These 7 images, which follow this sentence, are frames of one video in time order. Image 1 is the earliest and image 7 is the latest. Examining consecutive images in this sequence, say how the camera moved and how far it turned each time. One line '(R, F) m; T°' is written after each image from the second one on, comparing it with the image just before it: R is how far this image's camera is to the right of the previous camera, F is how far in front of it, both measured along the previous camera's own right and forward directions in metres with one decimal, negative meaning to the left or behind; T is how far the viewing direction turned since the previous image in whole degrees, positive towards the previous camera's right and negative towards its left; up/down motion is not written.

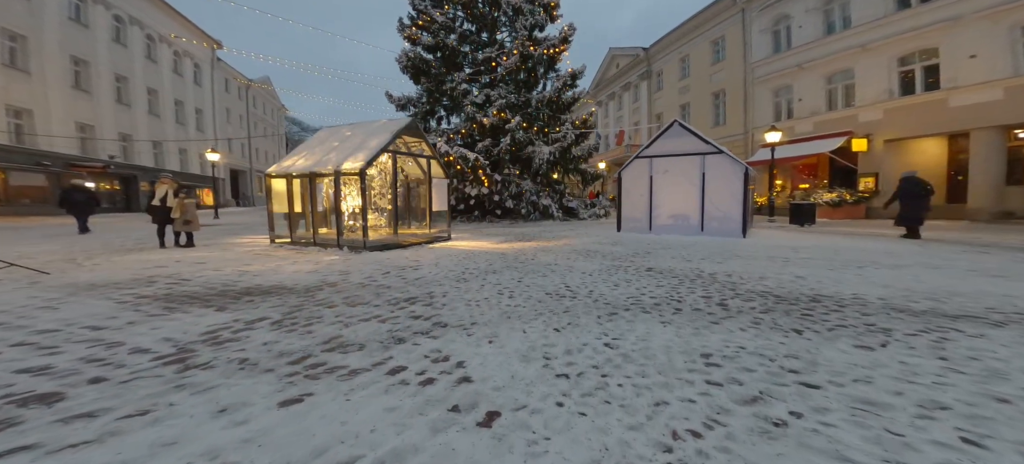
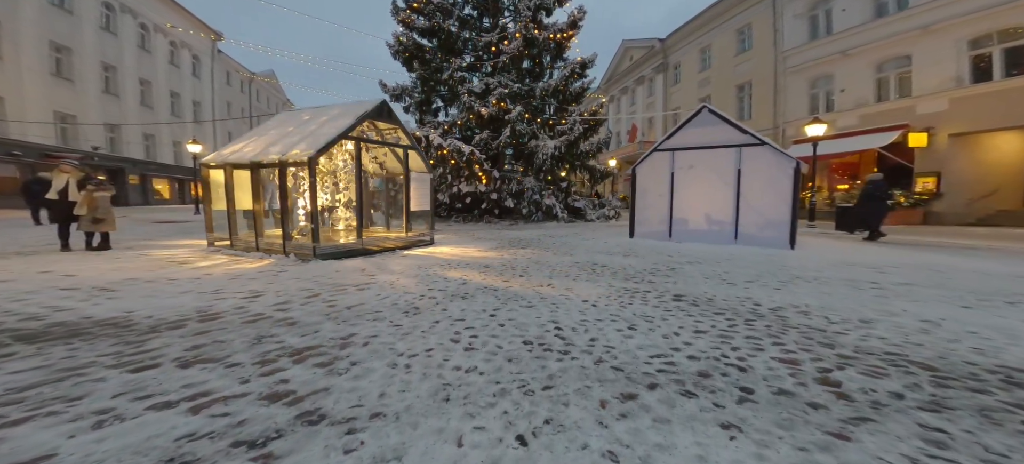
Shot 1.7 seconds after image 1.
(+0.5, +2.1) m; -2°
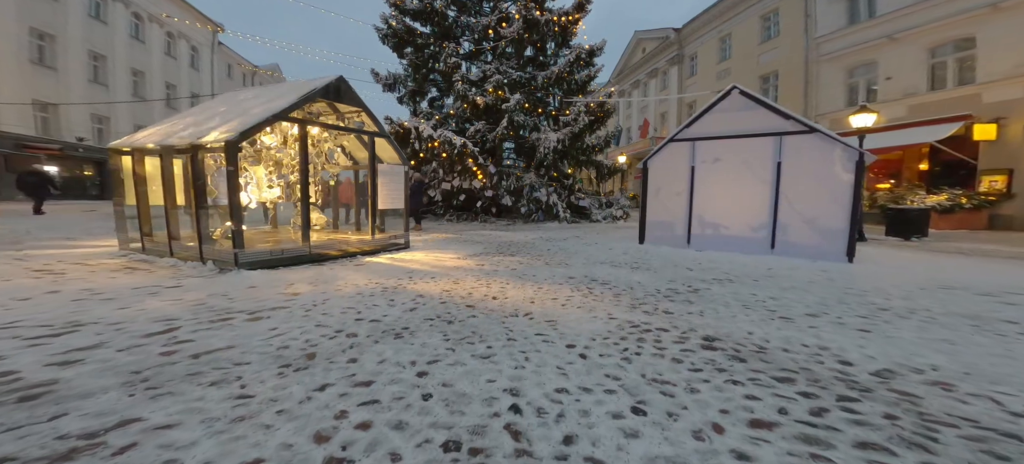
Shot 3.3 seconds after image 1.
(+0.5, +1.8) m; -2°
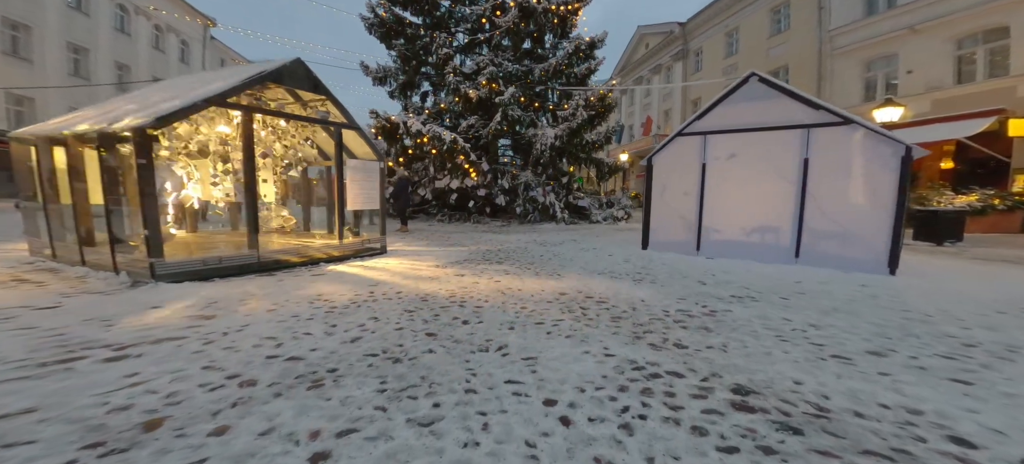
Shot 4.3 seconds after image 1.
(+0.3, +1.0) m; 0°
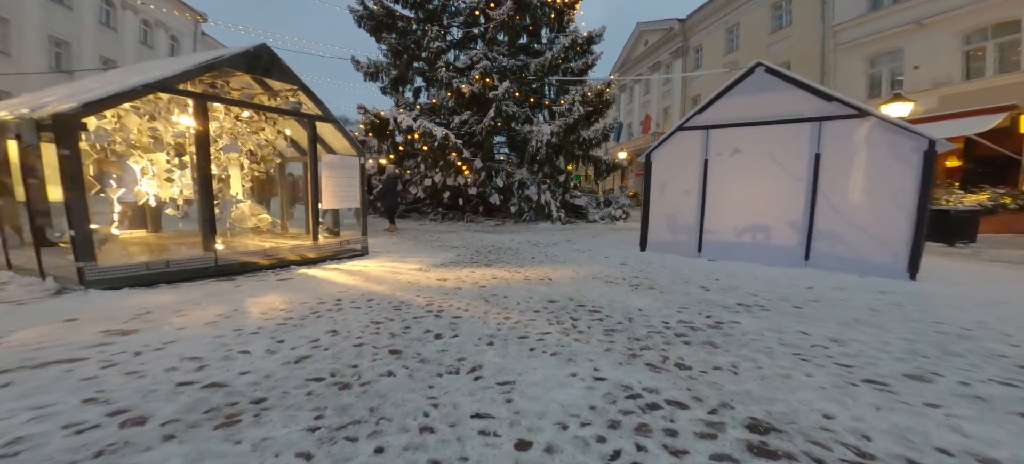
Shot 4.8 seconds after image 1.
(+0.2, +0.5) m; 0°
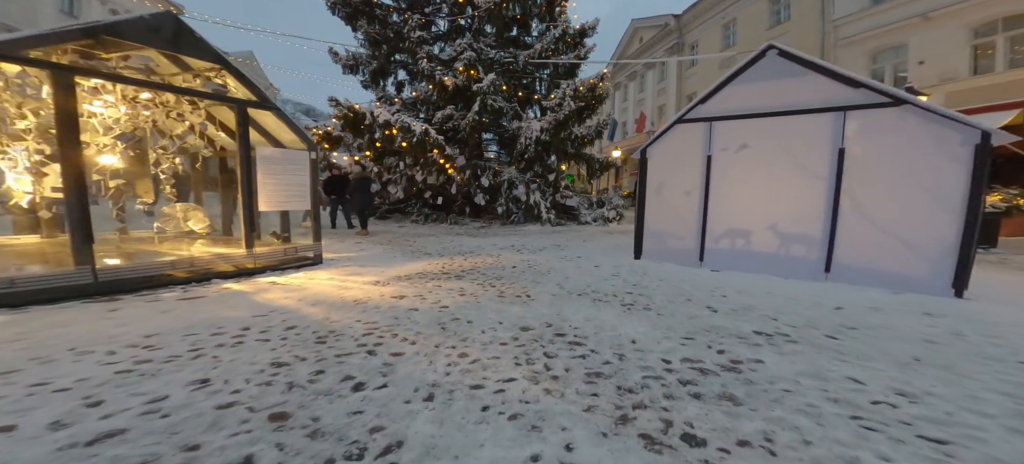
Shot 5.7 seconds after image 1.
(+0.3, +1.0) m; +1°
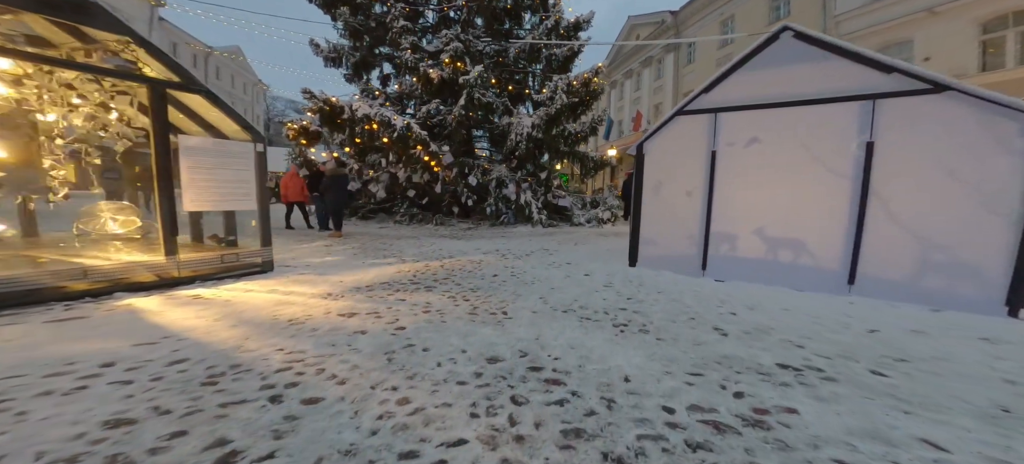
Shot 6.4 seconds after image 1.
(+0.2, +0.8) m; +1°
